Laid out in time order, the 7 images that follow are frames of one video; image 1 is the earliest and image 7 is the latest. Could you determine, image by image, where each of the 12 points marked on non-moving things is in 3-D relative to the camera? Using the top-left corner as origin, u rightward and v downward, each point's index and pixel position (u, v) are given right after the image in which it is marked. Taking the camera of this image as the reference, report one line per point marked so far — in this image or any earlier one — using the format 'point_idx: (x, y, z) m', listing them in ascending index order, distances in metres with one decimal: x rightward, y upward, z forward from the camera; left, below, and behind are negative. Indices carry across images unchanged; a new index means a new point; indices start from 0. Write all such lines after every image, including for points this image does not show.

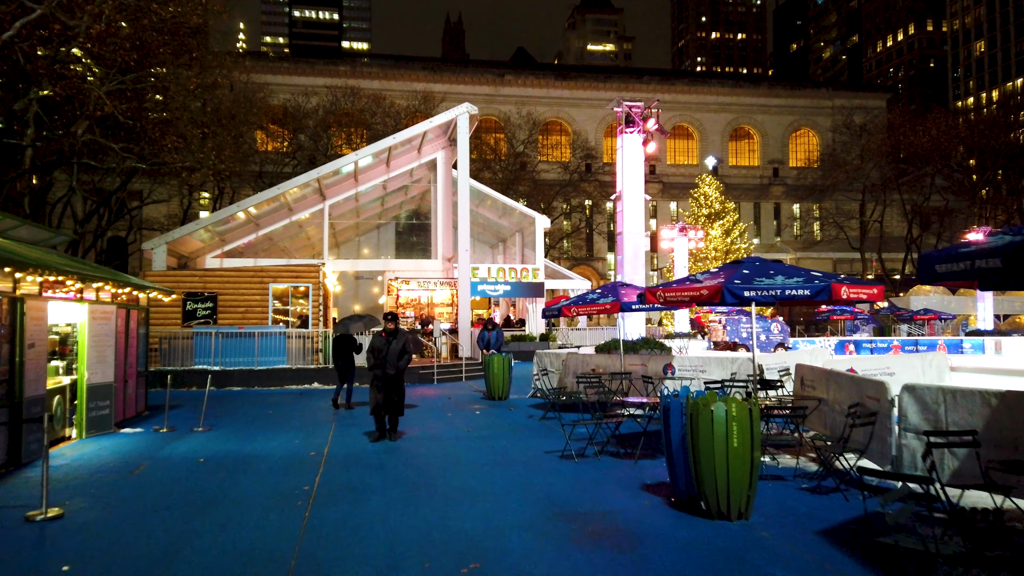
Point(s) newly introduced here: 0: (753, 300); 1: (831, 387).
0: (+2.5, -0.1, +7.7) m
1: (+3.6, -1.1, +8.4) m
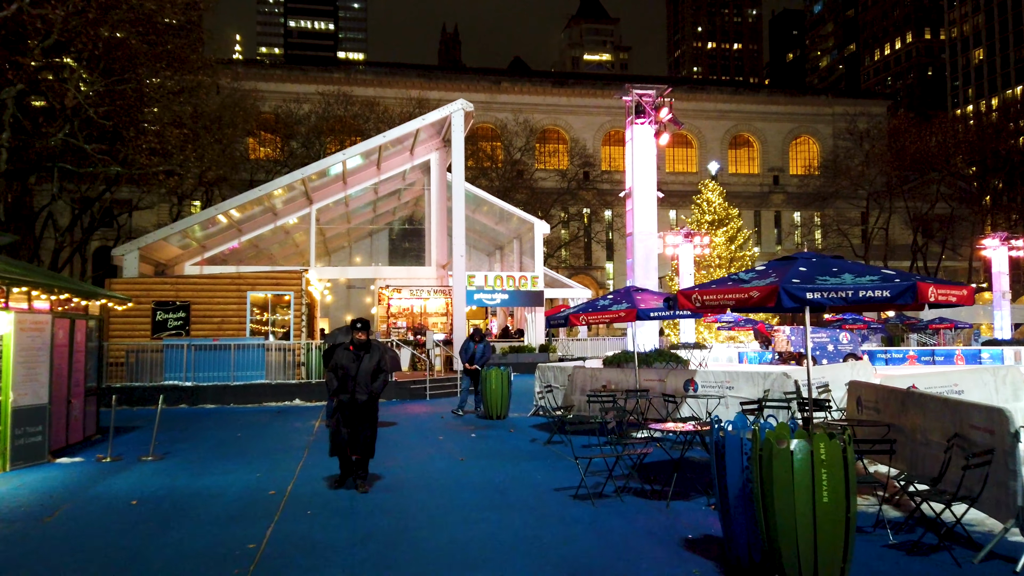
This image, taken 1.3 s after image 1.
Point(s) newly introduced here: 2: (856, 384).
0: (+2.5, -0.1, +6.2) m
1: (+3.6, -1.1, +6.9) m
2: (+3.9, -1.1, +8.4) m
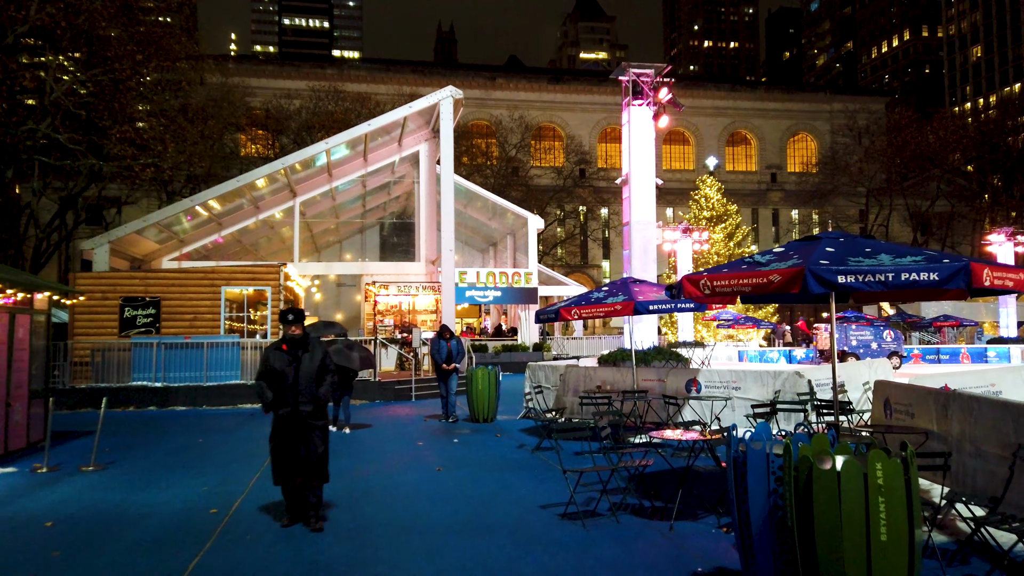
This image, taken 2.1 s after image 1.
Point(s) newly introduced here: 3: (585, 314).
0: (+2.3, 0.0, +5.2) m
1: (+3.5, -1.0, +5.9) m
2: (+3.7, -1.0, +7.4) m
3: (+1.0, -0.4, +10.6) m
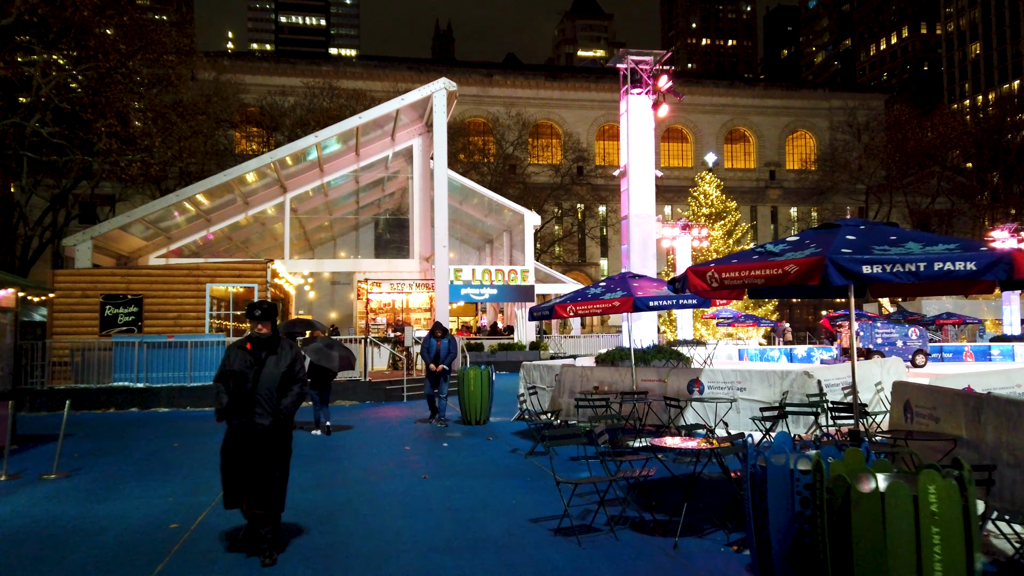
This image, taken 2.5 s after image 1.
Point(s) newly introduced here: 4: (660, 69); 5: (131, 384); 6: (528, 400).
0: (+2.3, +0.1, +4.6) m
1: (+3.4, -0.9, +5.3) m
2: (+3.6, -0.9, +6.9) m
3: (+0.9, -0.3, +10.1) m
4: (+3.2, +4.7, +16.1) m
5: (-8.0, -2.0, +15.6) m
6: (+0.3, -1.8, +11.9) m
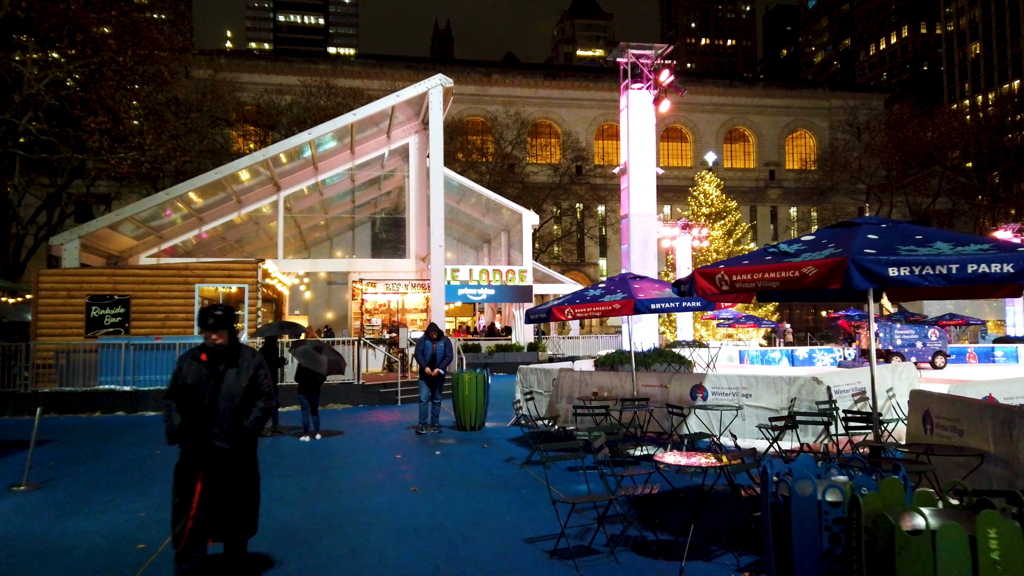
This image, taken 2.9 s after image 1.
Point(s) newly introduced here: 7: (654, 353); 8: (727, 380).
0: (+2.2, 0.0, +4.2) m
1: (+3.3, -1.0, +4.9) m
2: (+3.5, -0.9, +6.5) m
3: (+0.9, -0.3, +9.7) m
4: (+3.1, +4.7, +15.7) m
5: (-8.1, -2.0, +15.2) m
6: (+0.2, -1.8, +11.5) m
7: (+2.1, -0.9, +10.8) m
8: (+2.6, -1.1, +9.1) m
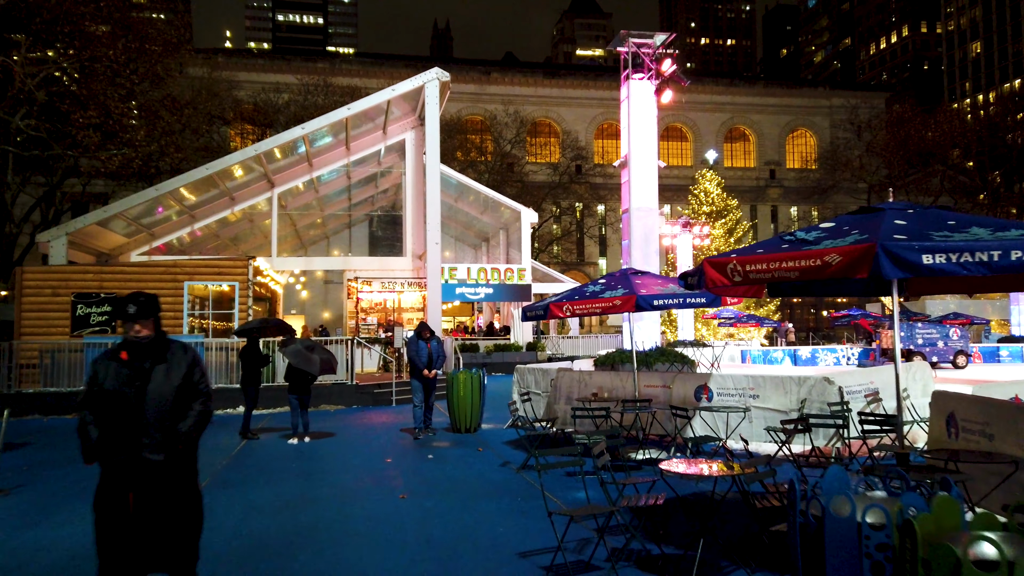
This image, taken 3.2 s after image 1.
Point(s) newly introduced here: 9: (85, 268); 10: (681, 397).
0: (+2.2, +0.1, +3.8) m
1: (+3.3, -0.9, +4.5) m
2: (+3.5, -0.9, +6.0) m
3: (+0.8, -0.3, +9.2) m
4: (+3.1, +4.8, +15.3) m
5: (-8.1, -2.0, +14.8) m
6: (+0.1, -1.8, +11.1) m
7: (+2.0, -0.9, +10.4) m
8: (+2.6, -1.1, +8.7) m
9: (-9.2, +0.4, +16.0) m
10: (+2.0, -1.3, +9.0) m
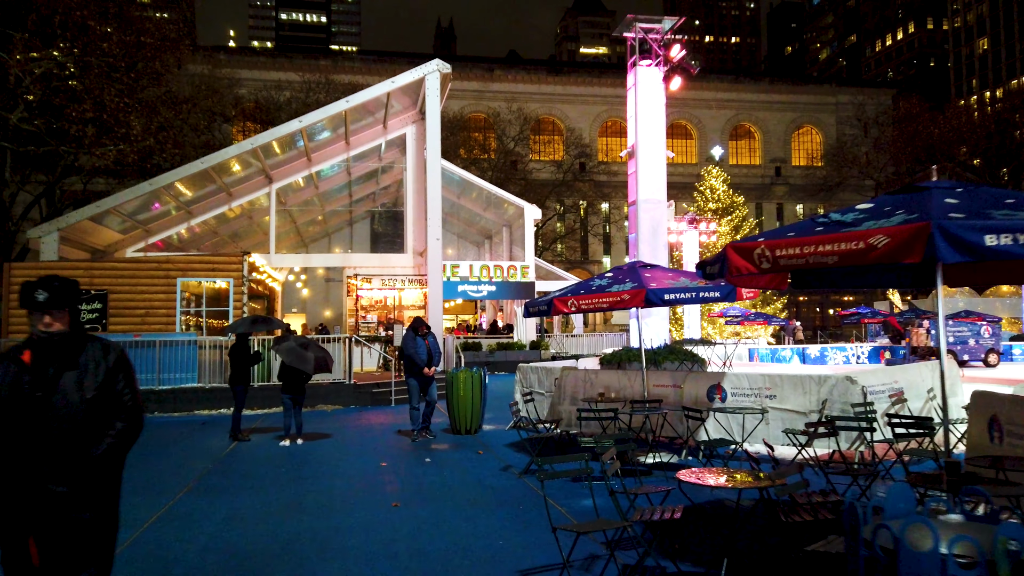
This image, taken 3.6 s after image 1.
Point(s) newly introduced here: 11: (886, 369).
0: (+2.2, +0.1, +3.3) m
1: (+3.3, -0.9, +4.0) m
2: (+3.5, -0.8, +5.5) m
3: (+0.9, -0.2, +8.7) m
4: (+3.1, +4.9, +14.8) m
5: (-8.1, -1.9, +14.3) m
6: (+0.2, -1.7, +10.6) m
7: (+2.0, -0.8, +9.9) m
8: (+2.6, -1.0, +8.2) m
9: (-9.1, +0.5, +15.5) m
10: (+2.1, -1.2, +8.5) m
11: (+4.1, -0.9, +8.2) m
